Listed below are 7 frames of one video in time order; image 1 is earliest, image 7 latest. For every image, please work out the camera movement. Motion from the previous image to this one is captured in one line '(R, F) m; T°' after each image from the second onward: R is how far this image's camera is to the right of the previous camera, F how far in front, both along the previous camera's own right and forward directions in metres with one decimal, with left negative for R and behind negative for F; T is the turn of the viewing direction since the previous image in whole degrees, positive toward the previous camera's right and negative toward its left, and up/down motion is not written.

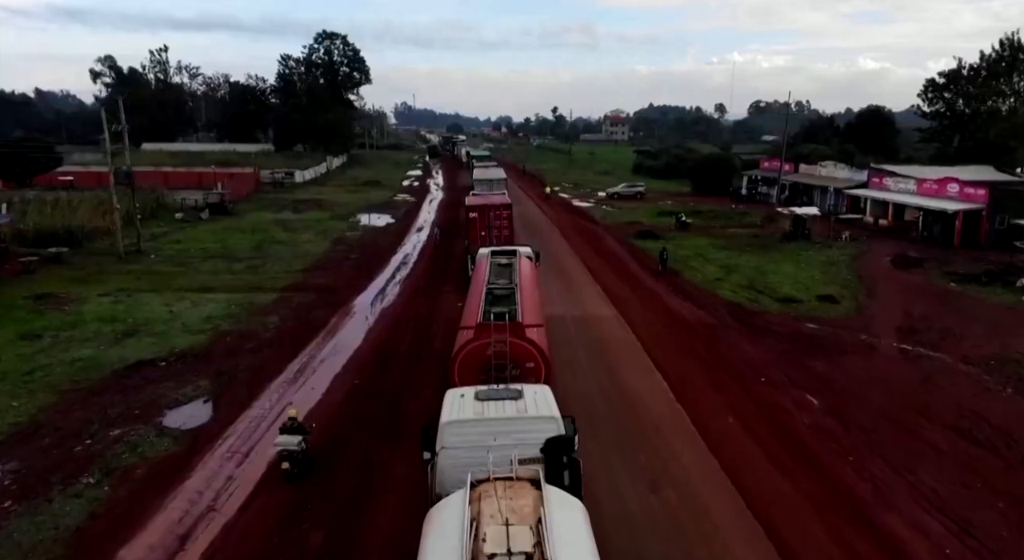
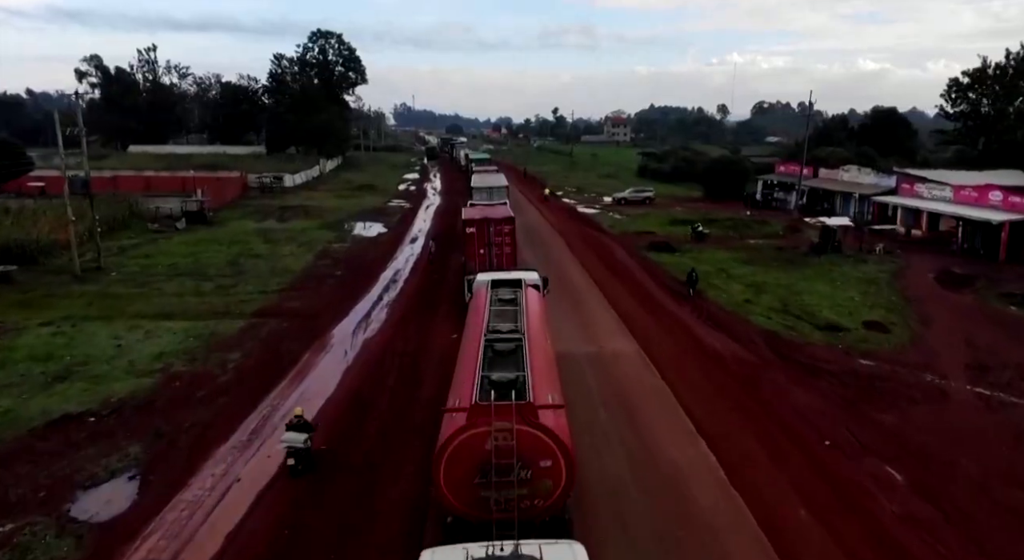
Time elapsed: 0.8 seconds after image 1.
(-0.1, +3.0) m; 0°
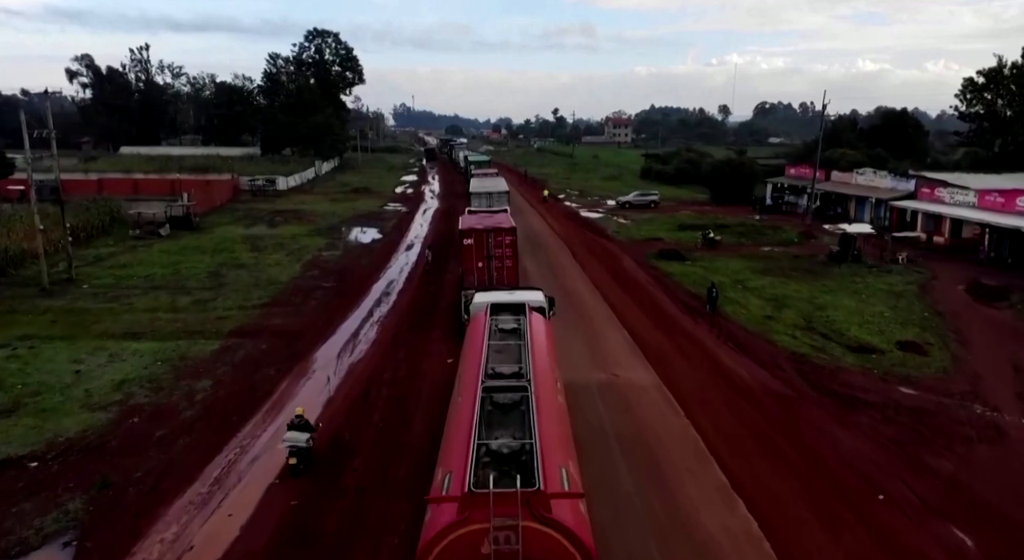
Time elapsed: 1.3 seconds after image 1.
(0.0, +1.8) m; 0°
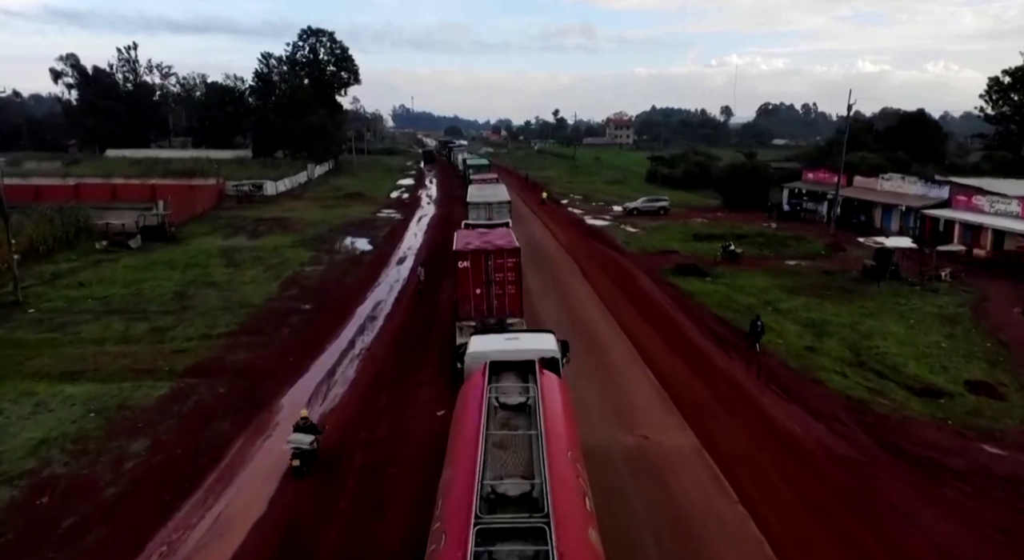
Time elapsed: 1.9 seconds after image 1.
(-0.1, +2.8) m; 0°
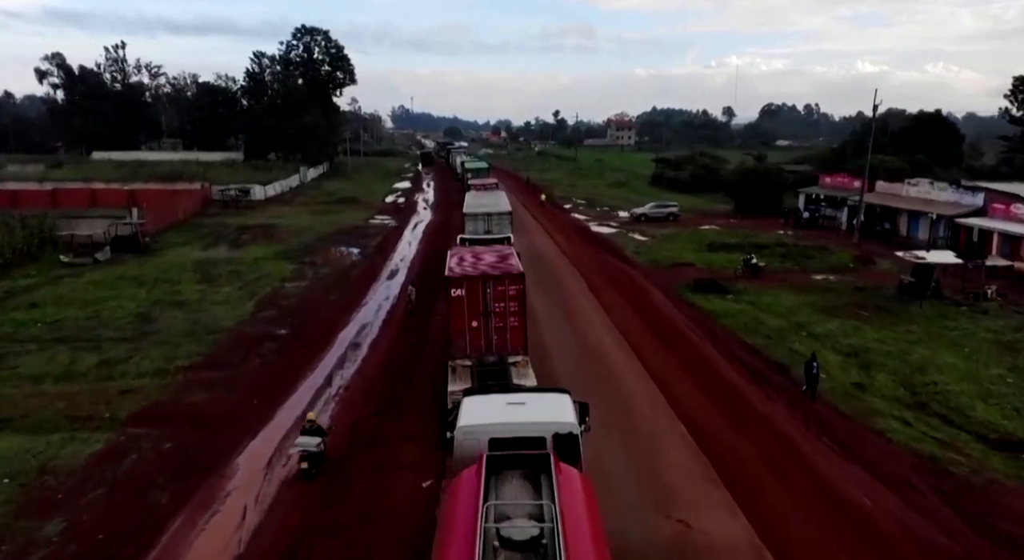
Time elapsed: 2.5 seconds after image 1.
(-0.1, +2.5) m; 0°
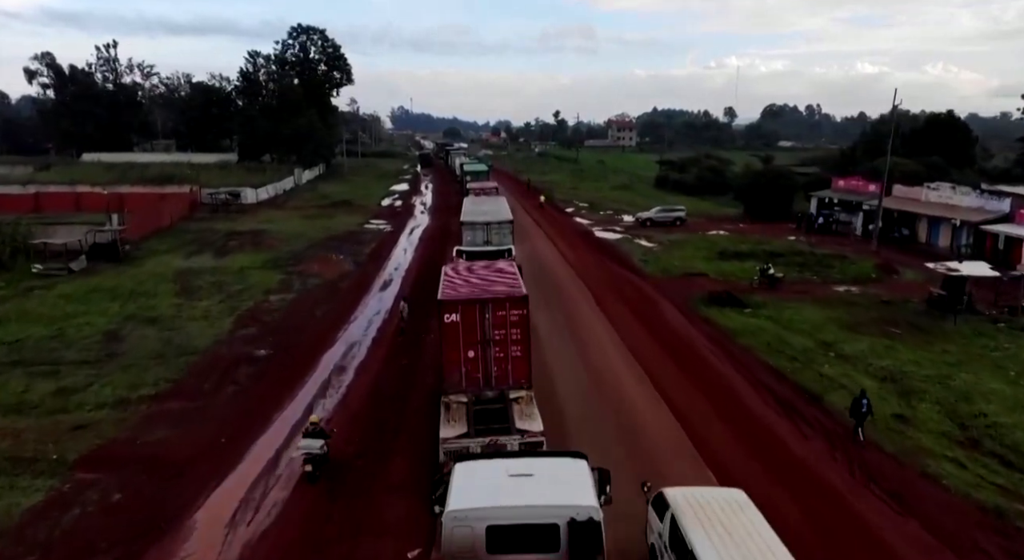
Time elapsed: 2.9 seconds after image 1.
(0.0, +1.7) m; 0°
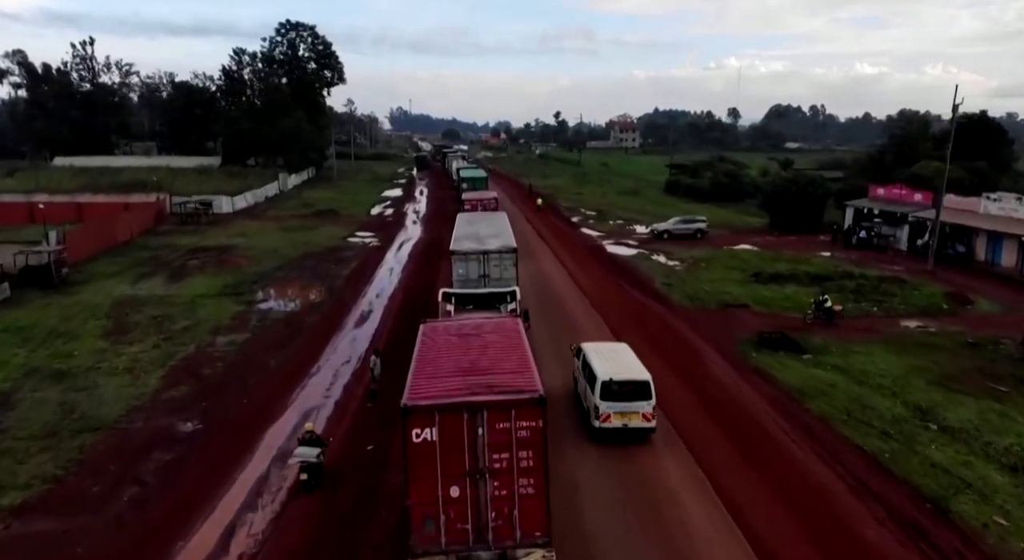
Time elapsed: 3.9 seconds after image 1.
(-0.1, +4.3) m; 0°
